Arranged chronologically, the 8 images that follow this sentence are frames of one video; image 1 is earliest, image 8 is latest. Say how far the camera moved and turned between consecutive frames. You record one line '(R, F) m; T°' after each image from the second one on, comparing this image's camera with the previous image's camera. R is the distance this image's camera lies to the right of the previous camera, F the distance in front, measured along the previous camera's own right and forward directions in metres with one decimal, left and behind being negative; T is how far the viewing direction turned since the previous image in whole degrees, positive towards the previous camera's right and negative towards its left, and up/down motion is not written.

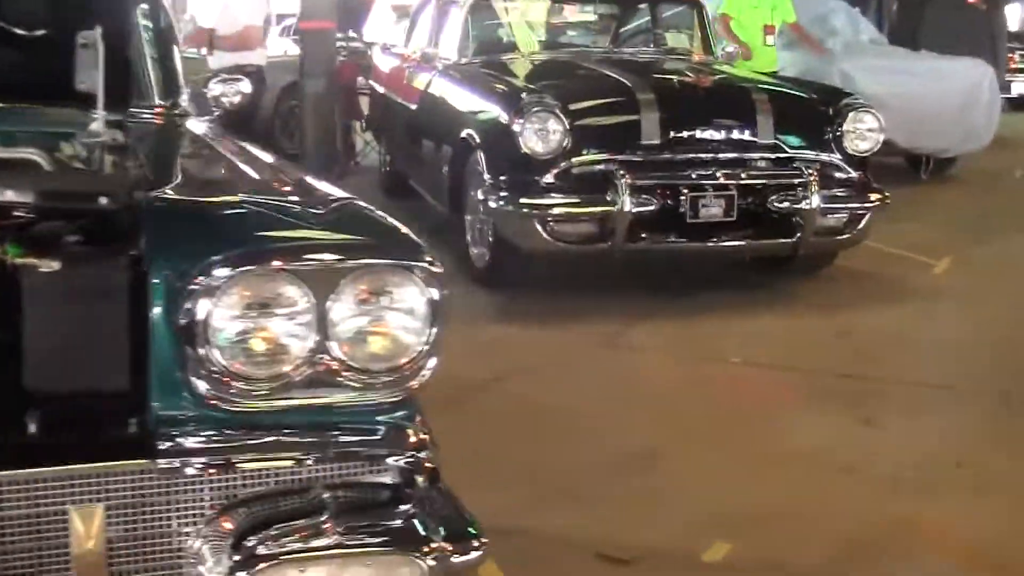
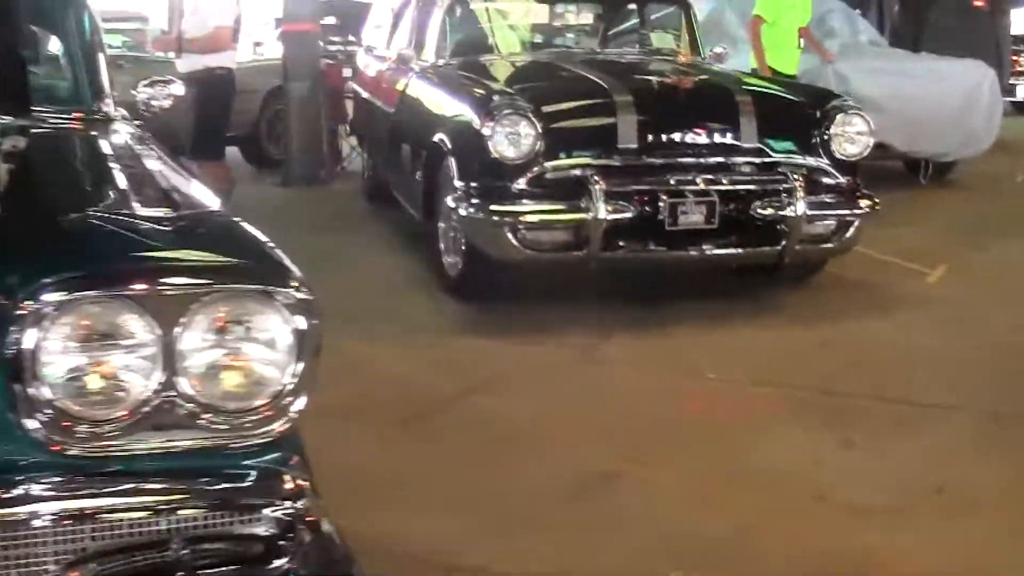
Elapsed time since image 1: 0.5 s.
(+0.1, +0.2) m; 0°
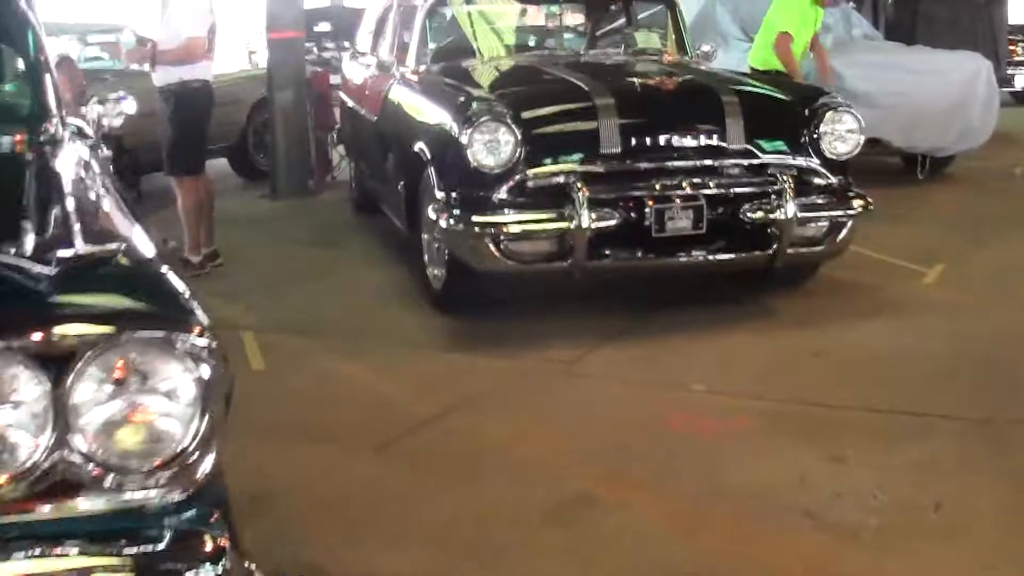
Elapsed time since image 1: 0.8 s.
(+0.1, +0.1) m; 0°
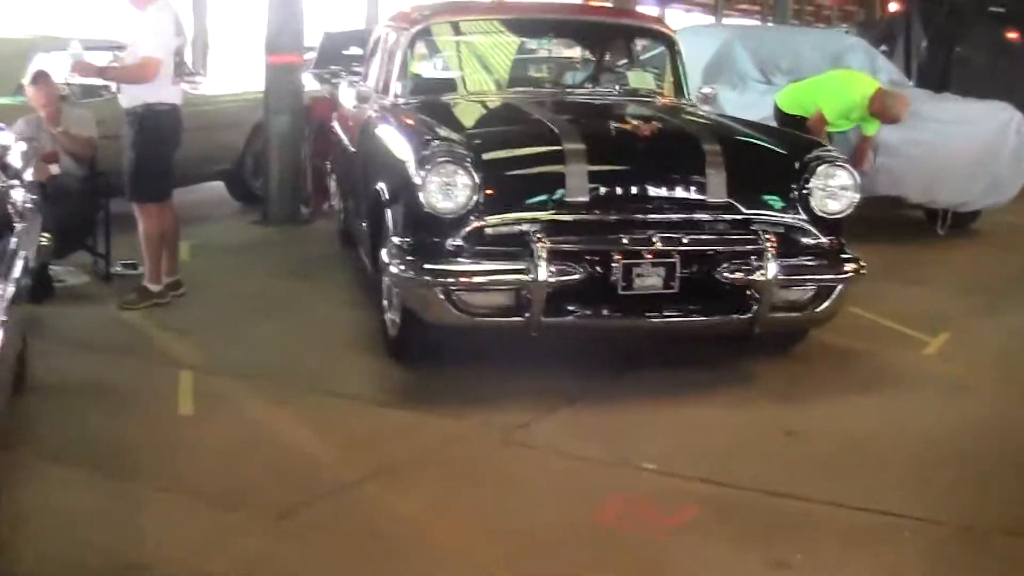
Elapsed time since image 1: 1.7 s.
(+0.3, +0.4) m; -2°
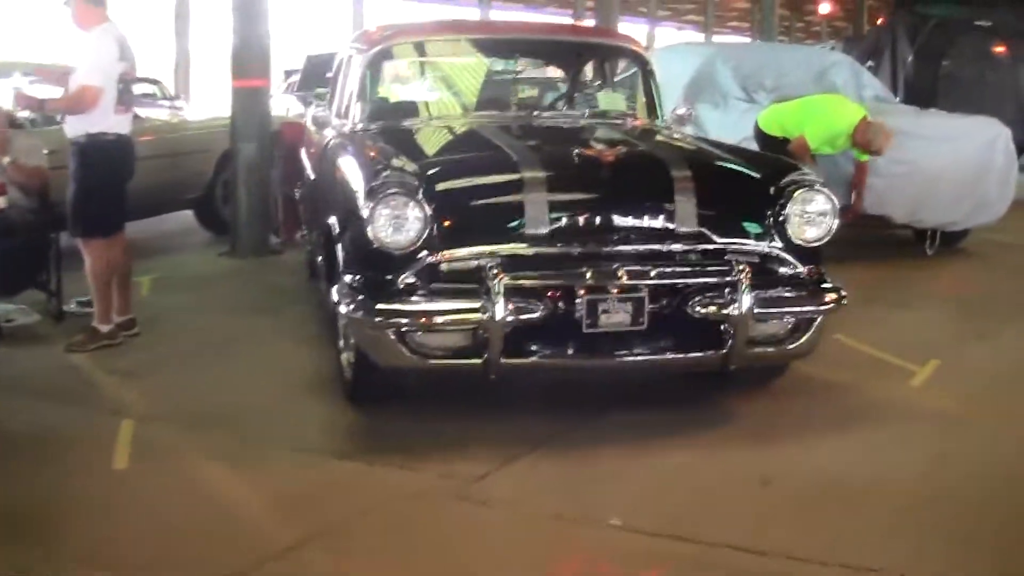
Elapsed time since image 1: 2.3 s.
(+0.1, +0.3) m; 0°
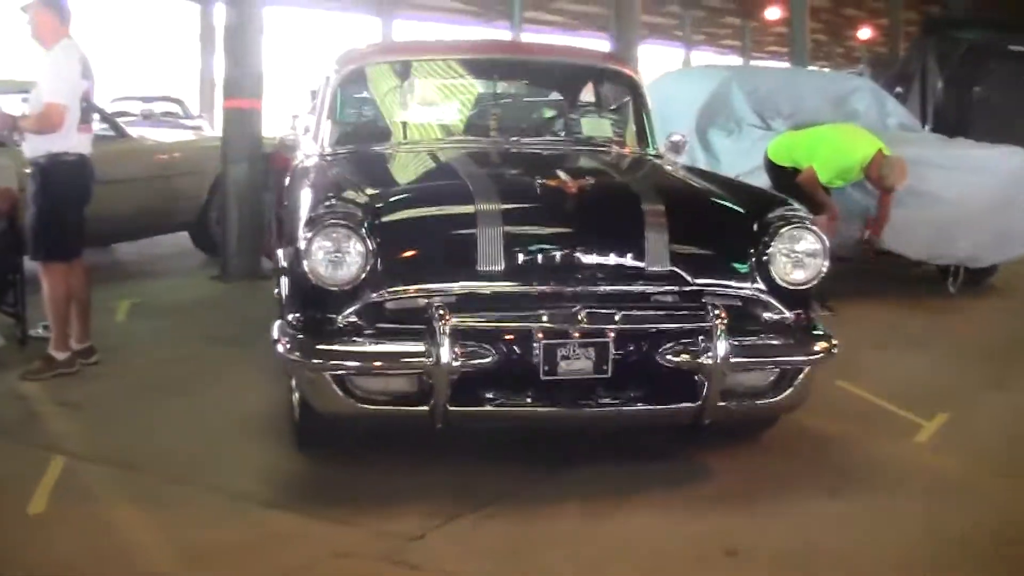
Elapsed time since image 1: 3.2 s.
(+0.2, +0.3) m; -2°
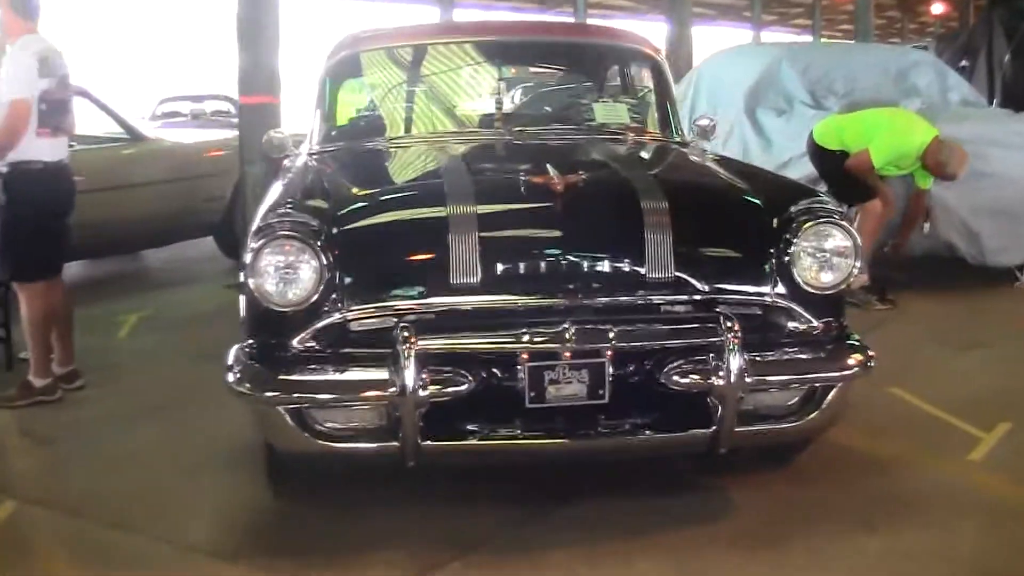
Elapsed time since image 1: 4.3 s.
(+0.2, +0.5) m; -3°
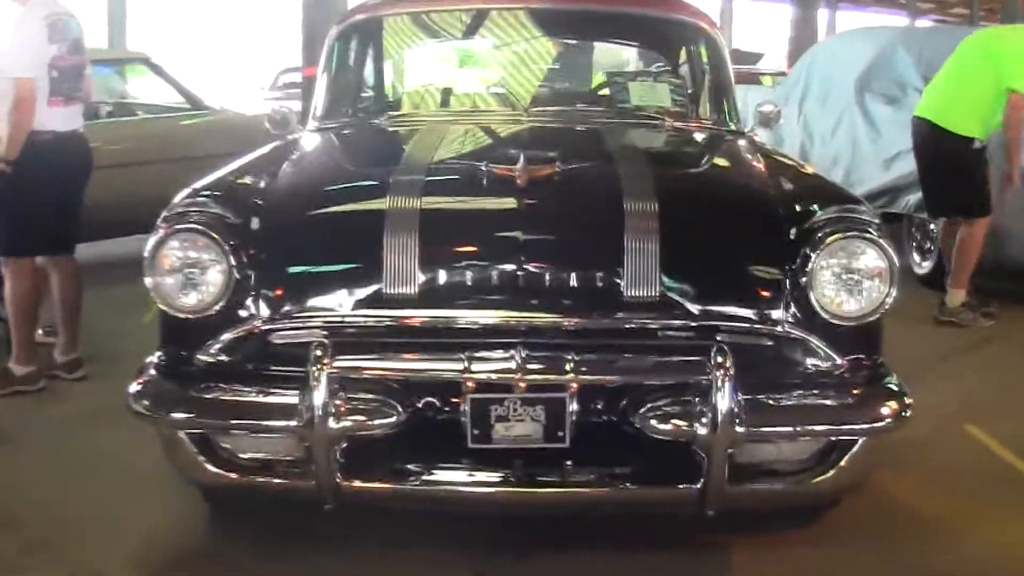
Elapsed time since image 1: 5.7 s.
(+0.4, +0.6) m; -6°
